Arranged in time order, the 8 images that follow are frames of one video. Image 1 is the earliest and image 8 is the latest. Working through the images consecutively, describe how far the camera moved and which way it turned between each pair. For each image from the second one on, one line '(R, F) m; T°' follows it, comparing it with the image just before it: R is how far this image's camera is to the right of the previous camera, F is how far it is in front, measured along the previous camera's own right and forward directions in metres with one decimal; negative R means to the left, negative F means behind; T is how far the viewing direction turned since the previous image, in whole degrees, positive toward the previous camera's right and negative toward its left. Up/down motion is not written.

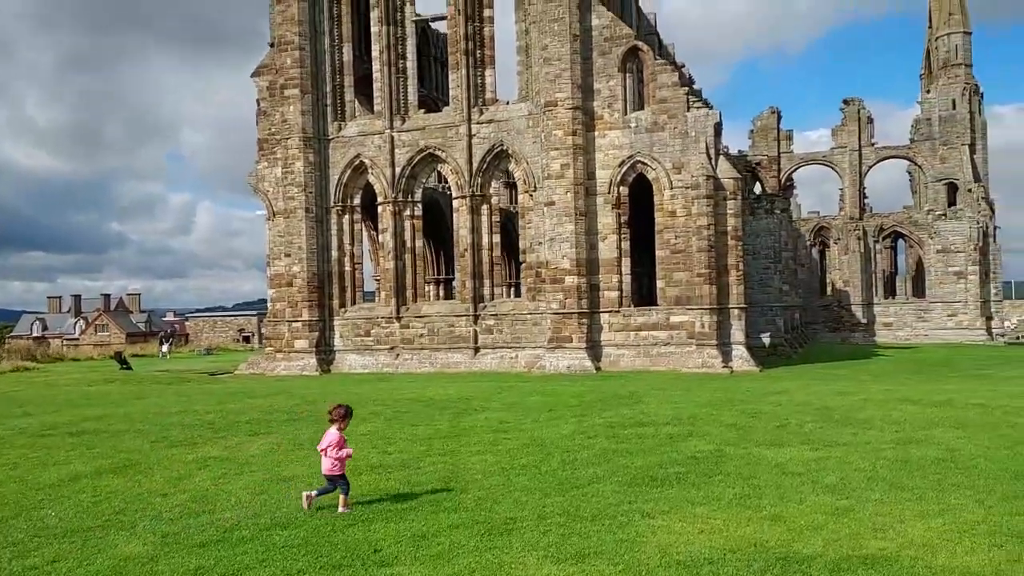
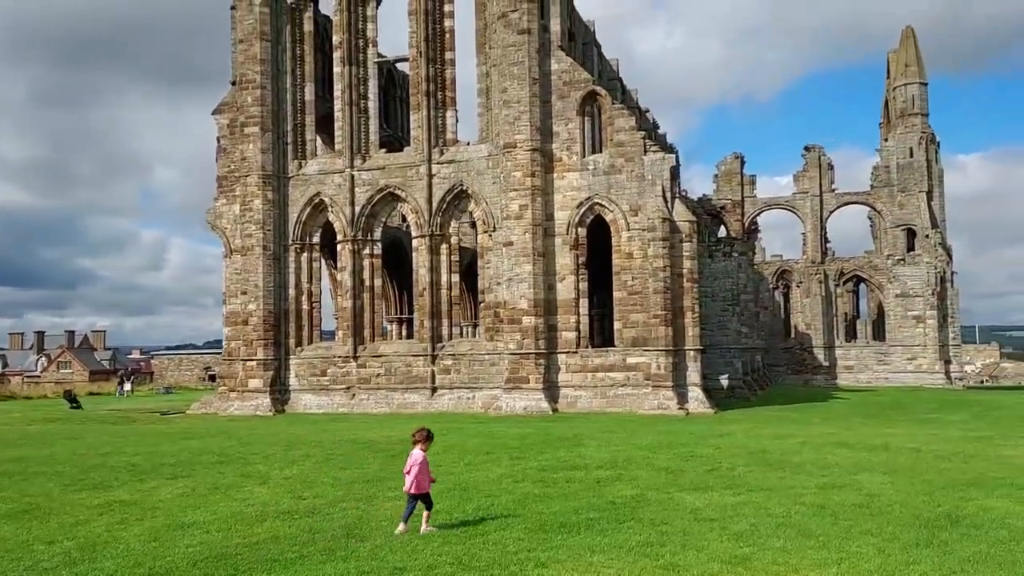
(+0.5, +0.1) m; +2°
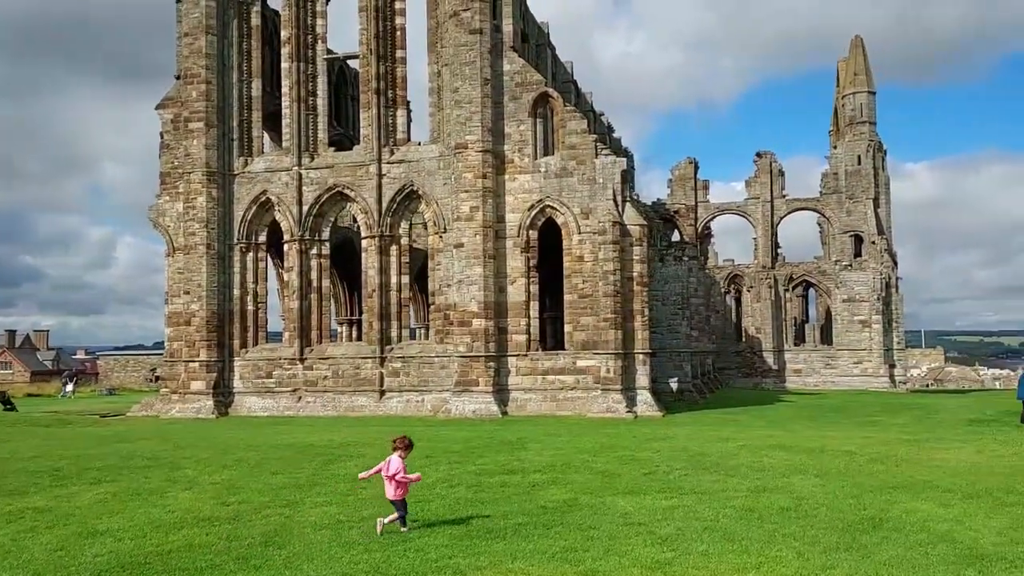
(+0.2, +0.1) m; +3°
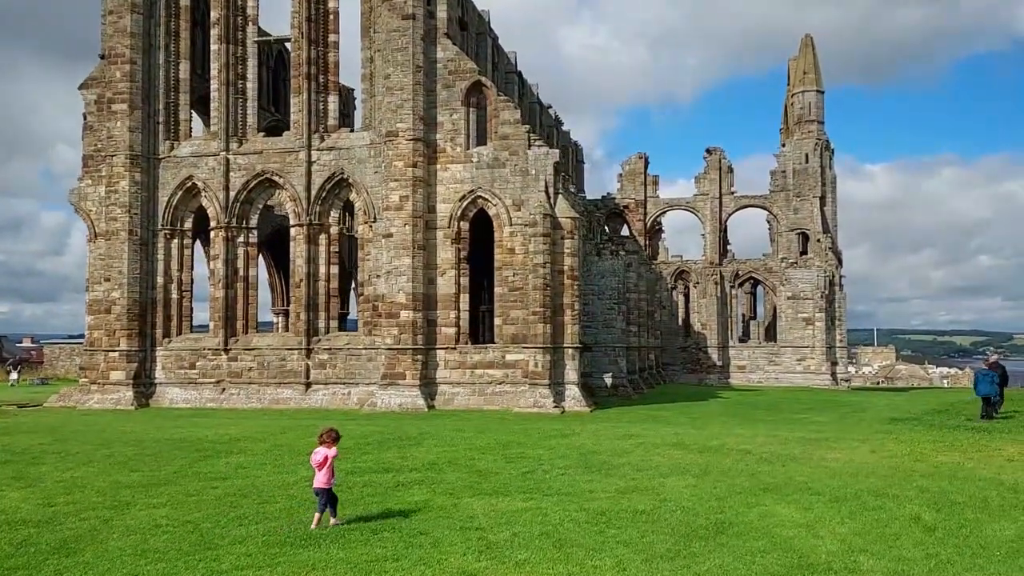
(+1.0, +0.4) m; +2°
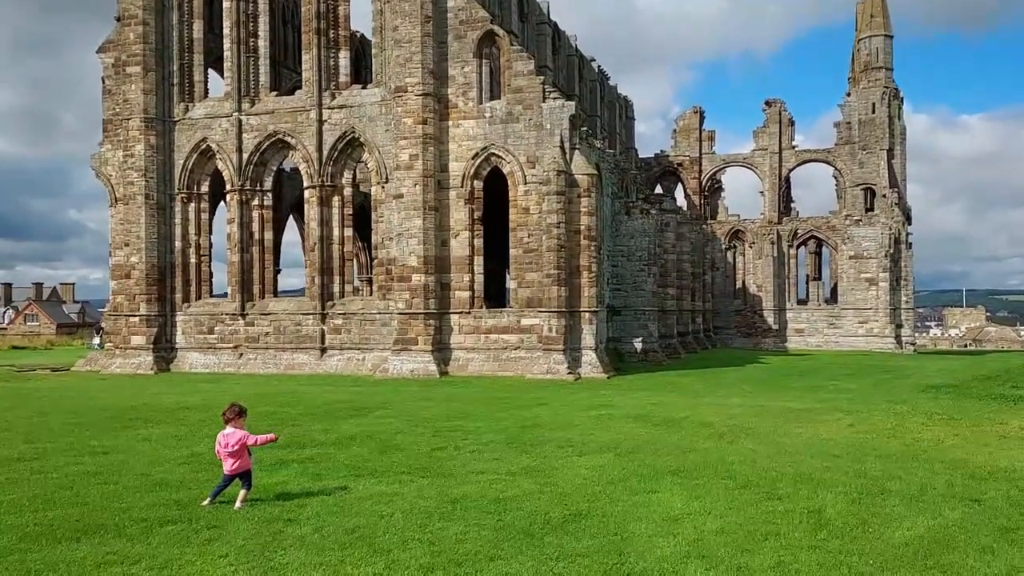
(+1.7, +1.1) m; -5°
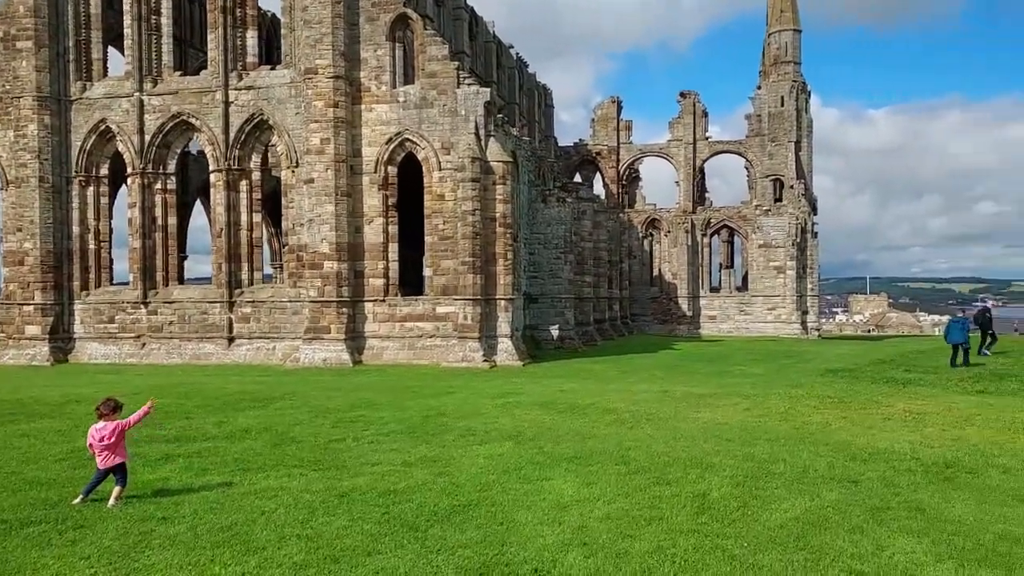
(+0.2, +0.2) m; +5°
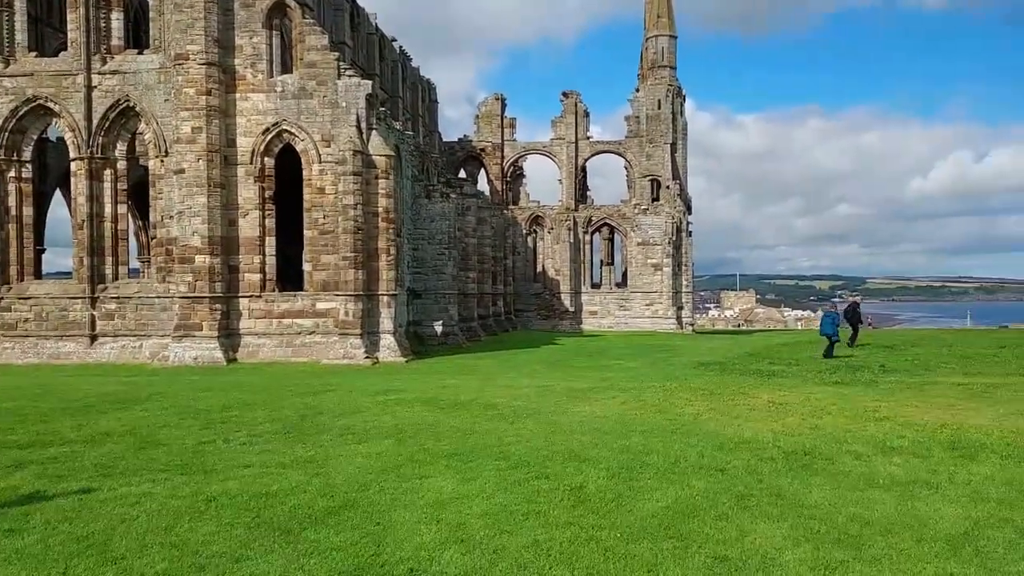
(0.0, +0.1) m; +7°
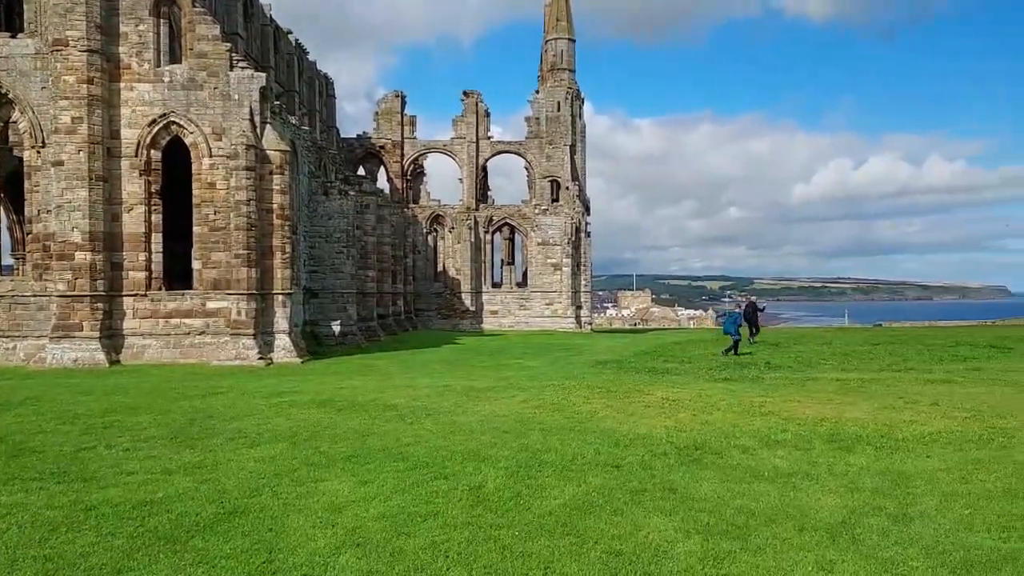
(0.0, +0.1) m; +6°
